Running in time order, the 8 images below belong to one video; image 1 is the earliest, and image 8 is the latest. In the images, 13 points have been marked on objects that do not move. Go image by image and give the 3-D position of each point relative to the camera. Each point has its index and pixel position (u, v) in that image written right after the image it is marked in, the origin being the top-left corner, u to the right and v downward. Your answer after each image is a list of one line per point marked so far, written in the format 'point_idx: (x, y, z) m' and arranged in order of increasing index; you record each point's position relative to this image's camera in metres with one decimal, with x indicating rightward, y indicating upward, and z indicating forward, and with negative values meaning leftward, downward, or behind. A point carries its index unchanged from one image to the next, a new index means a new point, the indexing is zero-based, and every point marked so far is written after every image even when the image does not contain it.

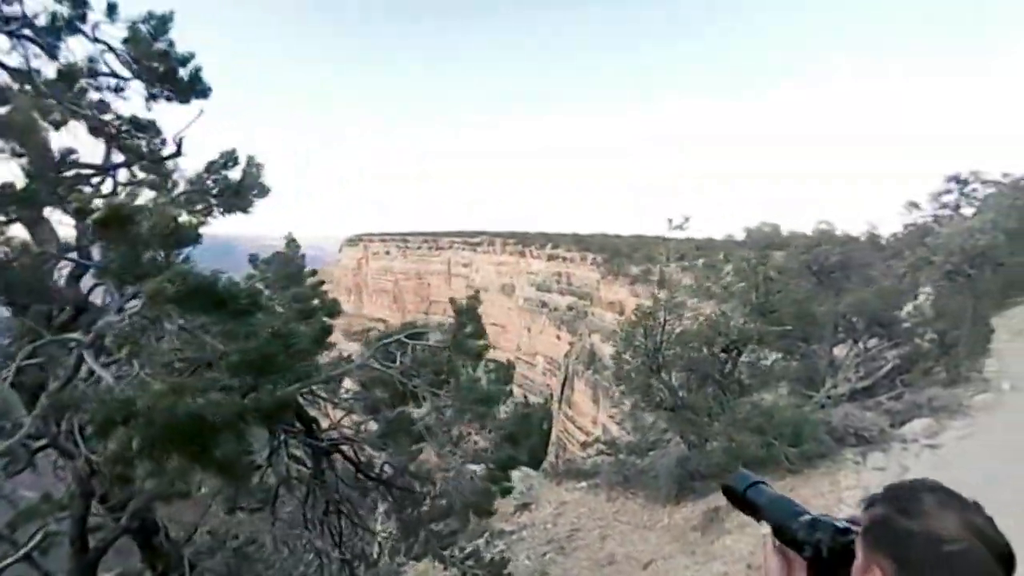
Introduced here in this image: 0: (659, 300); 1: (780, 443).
0: (+2.7, -0.2, +12.2) m
1: (+3.7, -2.1, +8.8) m
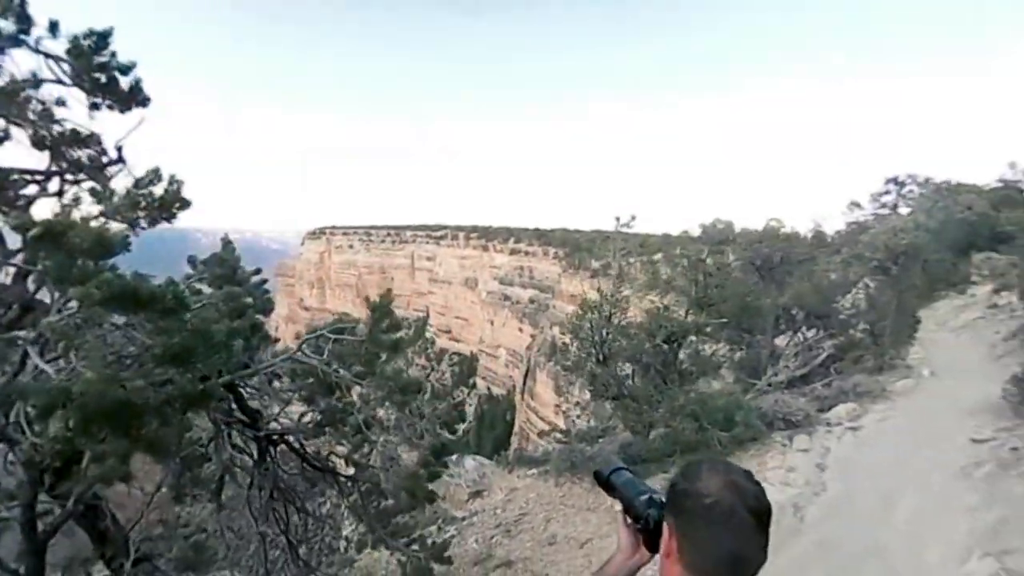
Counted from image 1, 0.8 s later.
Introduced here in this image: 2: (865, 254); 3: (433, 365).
0: (+1.9, -0.1, +12.7) m
1: (+2.9, -2.0, +9.3) m
2: (+8.4, +0.7, +15.5) m
3: (-2.2, -2.1, +17.7) m
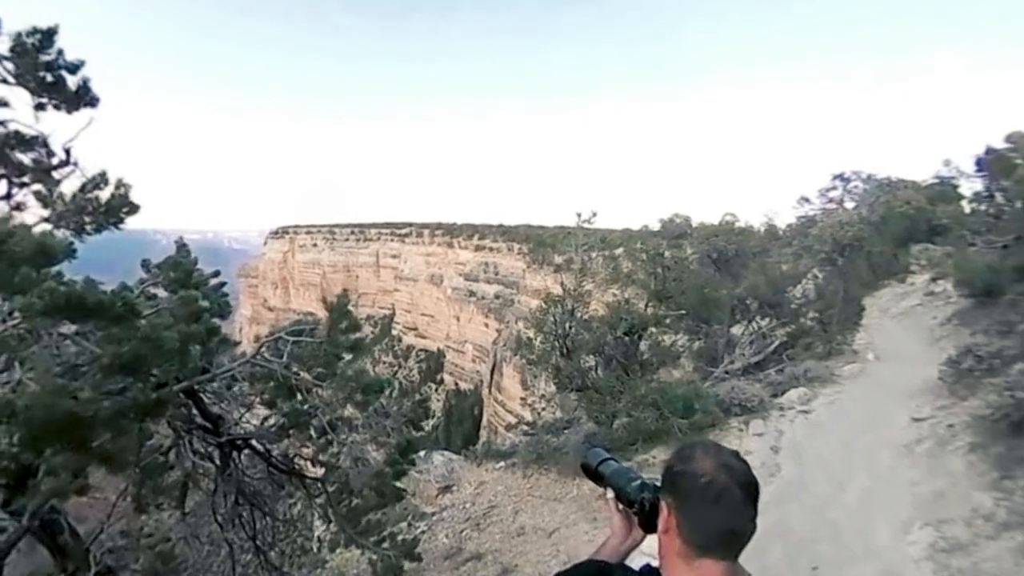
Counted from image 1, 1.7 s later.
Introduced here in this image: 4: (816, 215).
0: (+1.1, 0.0, +13.0) m
1: (+2.4, -1.9, +9.7) m
2: (+7.5, +1.0, +16.1) m
3: (-3.1, -2.1, +17.8) m
4: (+9.0, +2.2, +19.3) m
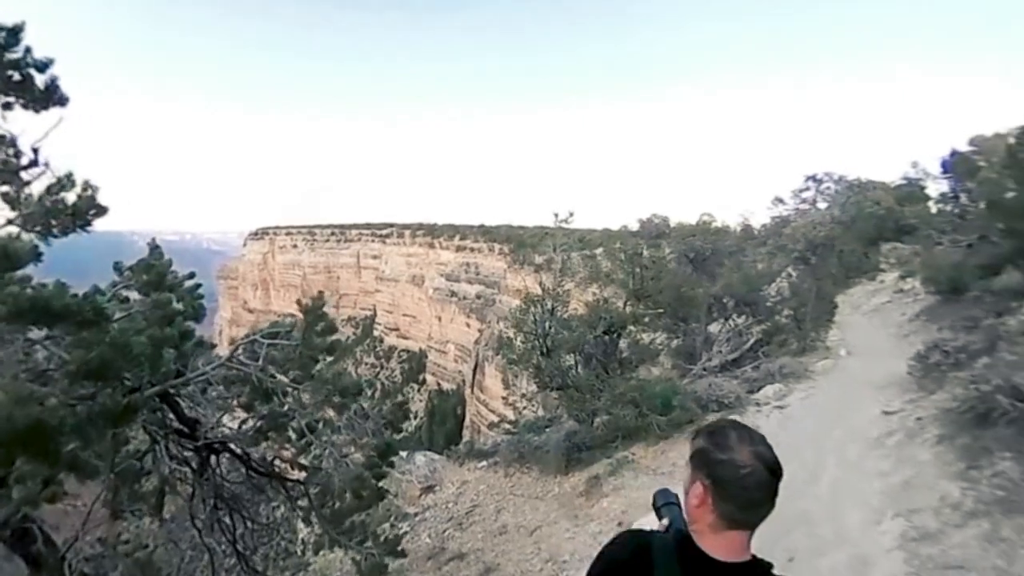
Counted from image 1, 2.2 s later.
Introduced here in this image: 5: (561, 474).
0: (+0.7, 0.0, +13.1) m
1: (+2.2, -1.9, +9.9) m
2: (+7.0, +1.1, +16.4) m
3: (-3.6, -2.1, +17.8) m
4: (+8.4, +2.2, +19.7) m
5: (+0.7, -2.8, +9.6) m
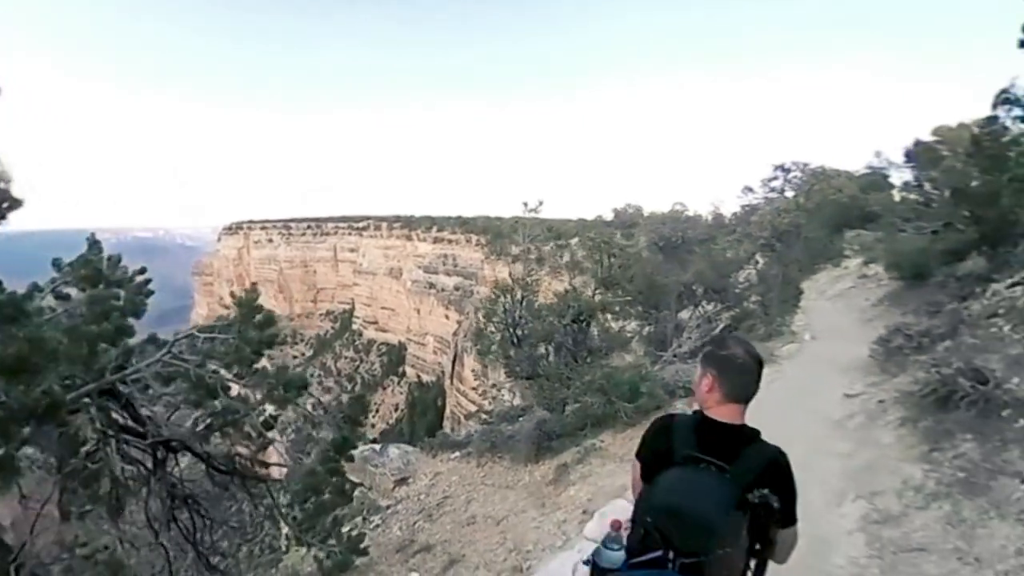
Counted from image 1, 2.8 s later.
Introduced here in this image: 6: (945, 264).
0: (+0.2, +0.2, +13.1) m
1: (+1.7, -1.8, +10.0) m
2: (+6.3, +1.4, +16.6) m
3: (-4.3, -1.9, +17.8) m
4: (+7.7, +2.7, +19.9) m
5: (+0.3, -2.6, +9.6) m
6: (+8.6, +0.5, +12.9) m
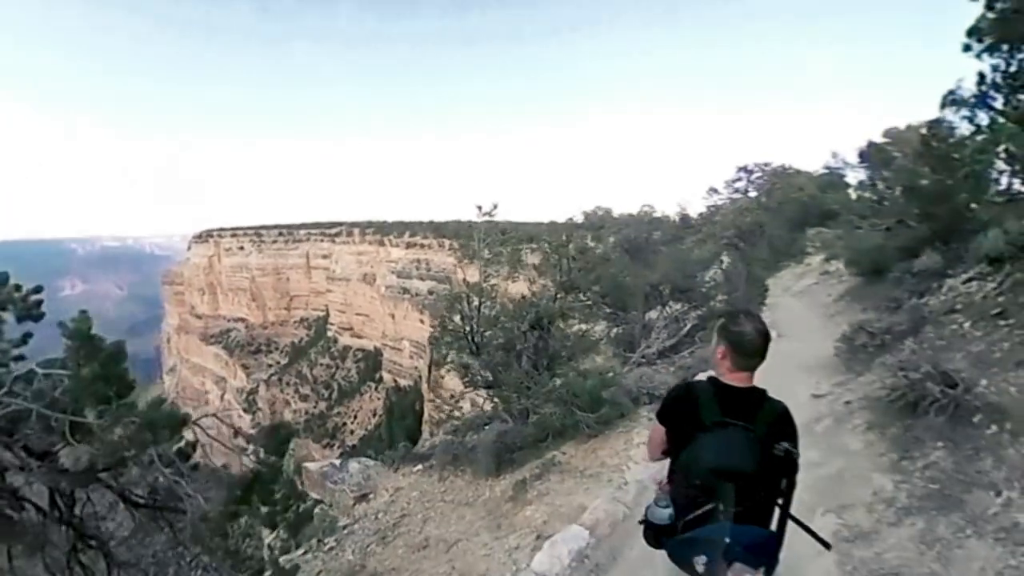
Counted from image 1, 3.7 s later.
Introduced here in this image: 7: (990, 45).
0: (-0.6, 0.0, +12.8) m
1: (+1.1, -1.9, +9.7) m
2: (+5.5, +1.4, +16.4) m
3: (-5.1, -2.2, +17.3) m
4: (+6.7, +2.7, +19.7) m
5: (-0.3, -2.8, +9.3) m
6: (+7.9, +0.5, +12.7) m
7: (+7.1, +3.5, +9.4) m
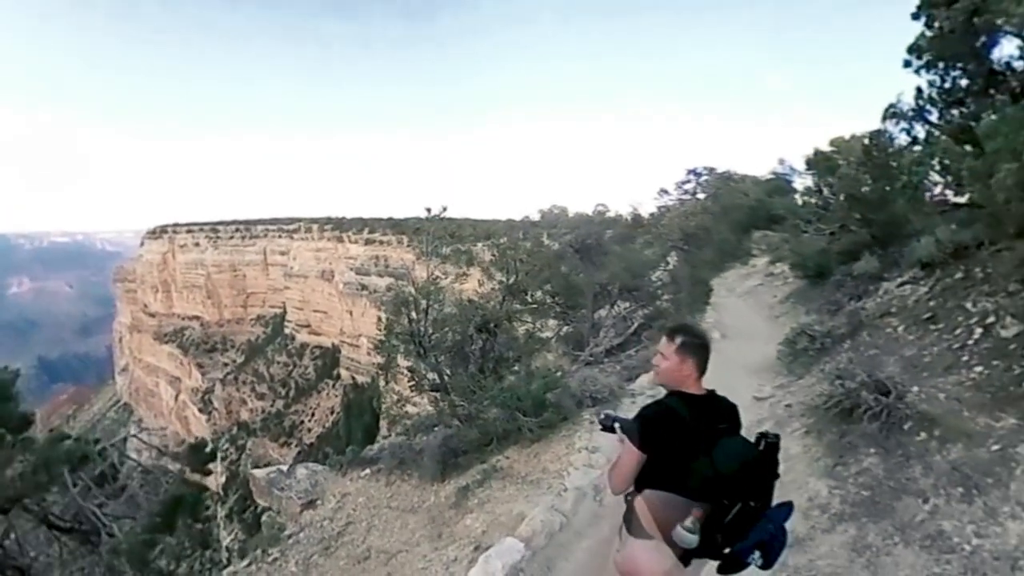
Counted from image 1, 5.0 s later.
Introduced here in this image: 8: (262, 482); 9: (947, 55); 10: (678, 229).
0: (-1.5, 0.0, +12.8) m
1: (+0.3, -2.0, +9.8) m
2: (+4.3, +1.4, +16.6) m
3: (-6.3, -2.2, +17.1) m
4: (+5.4, +2.8, +20.0) m
5: (-1.1, -2.9, +9.3) m
6: (+6.9, +0.5, +13.1) m
7: (+6.3, +3.4, +9.7) m
8: (-5.1, -4.0, +13.0) m
9: (+6.3, +3.3, +9.2) m
10: (+4.7, +1.7, +16.9) m
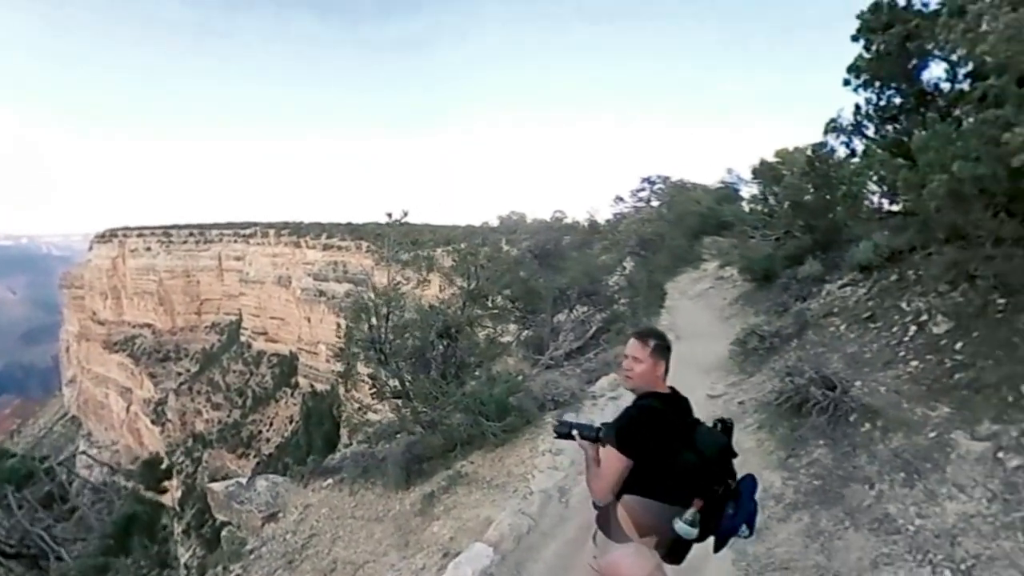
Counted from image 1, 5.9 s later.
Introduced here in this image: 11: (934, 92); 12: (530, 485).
0: (-2.3, -0.2, +12.9) m
1: (-0.3, -2.1, +10.0) m
2: (+3.2, +1.4, +17.1) m
3: (-7.3, -2.4, +16.9) m
4: (+4.1, +2.7, +20.5) m
5: (-1.6, -3.0, +9.5) m
6: (+6.0, +0.5, +13.7) m
7: (+5.6, +3.4, +10.3) m
8: (-5.9, -4.2, +12.9) m
9: (+5.6, +3.3, +9.8) m
10: (+3.6, +1.6, +17.3) m
11: (+6.1, +2.9, +9.3) m
12: (+0.2, -2.5, +7.8) m
